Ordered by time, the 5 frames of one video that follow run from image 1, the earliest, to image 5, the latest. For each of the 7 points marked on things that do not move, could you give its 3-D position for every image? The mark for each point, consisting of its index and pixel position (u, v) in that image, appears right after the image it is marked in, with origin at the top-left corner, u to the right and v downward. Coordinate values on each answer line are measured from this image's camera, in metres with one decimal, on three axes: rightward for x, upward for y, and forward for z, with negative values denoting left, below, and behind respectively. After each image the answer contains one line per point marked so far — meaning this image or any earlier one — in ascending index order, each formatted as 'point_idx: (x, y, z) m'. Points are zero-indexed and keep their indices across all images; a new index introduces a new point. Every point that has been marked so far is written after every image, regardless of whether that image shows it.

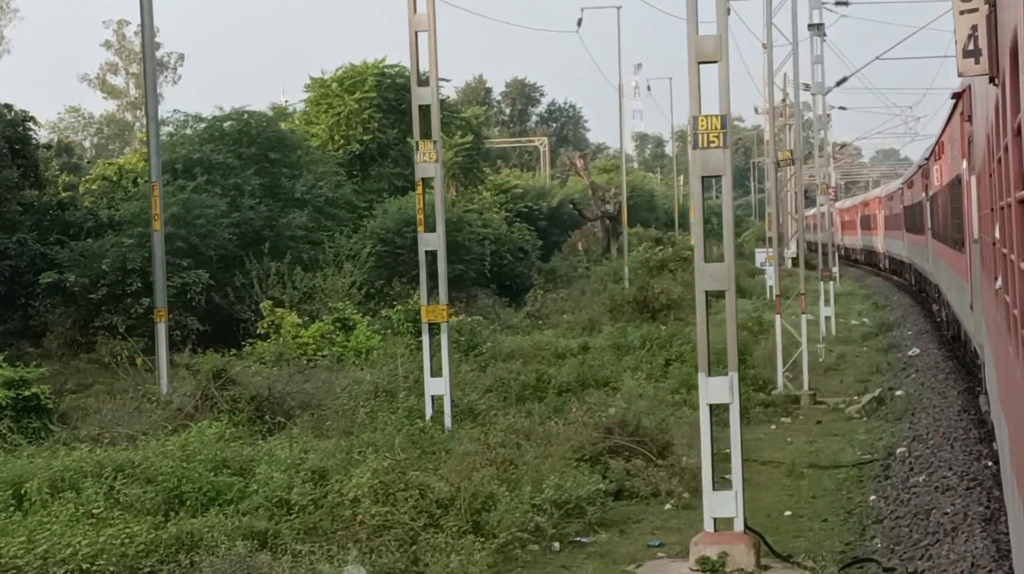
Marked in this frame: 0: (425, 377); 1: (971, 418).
0: (-0.8, -0.8, +15.4) m
1: (+4.2, -1.2, +16.1) m
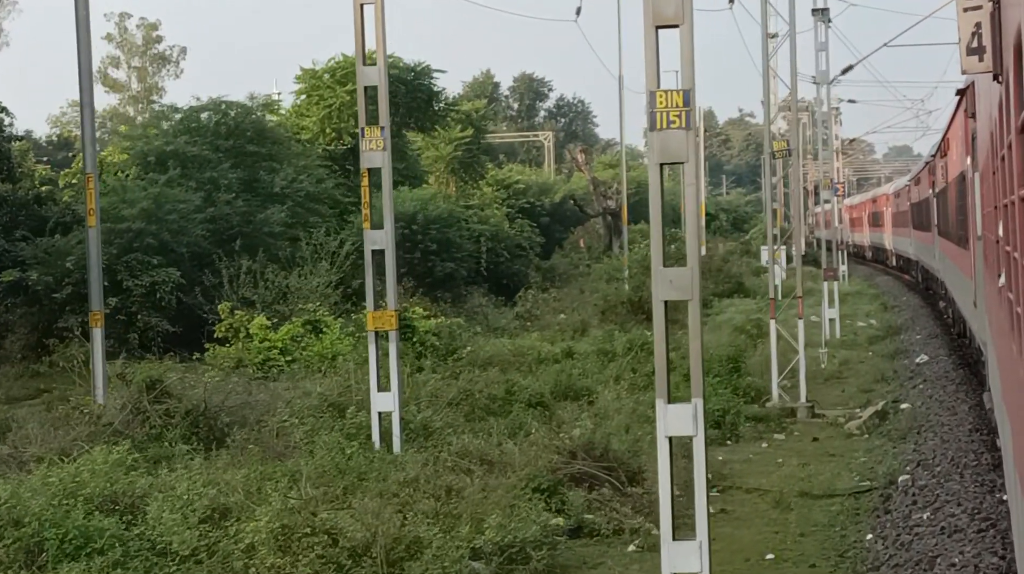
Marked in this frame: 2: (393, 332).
0: (-1.1, -0.8, +13.8) m
1: (+3.9, -1.3, +14.5) m
2: (-0.9, -0.4, +13.8) m
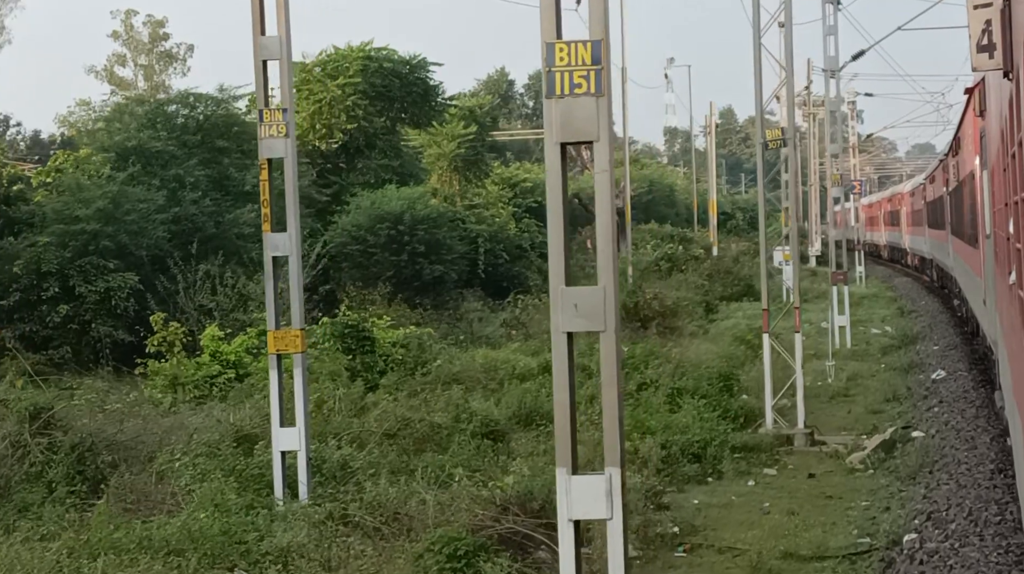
0: (-1.6, -0.9, +11.5) m
1: (+3.4, -1.3, +12.1) m
2: (-1.4, -0.5, +11.5) m
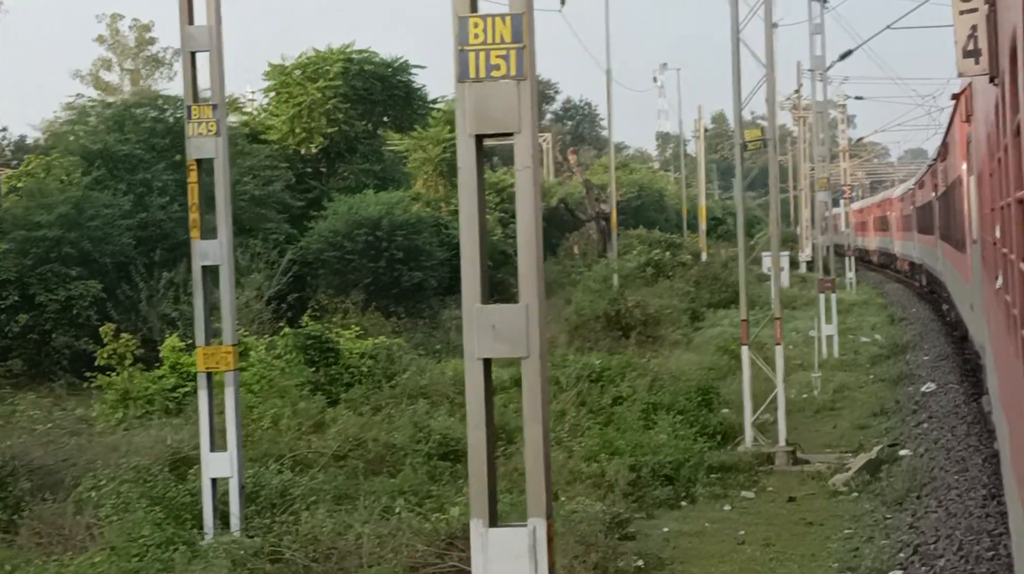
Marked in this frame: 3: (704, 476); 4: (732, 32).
0: (-1.9, -1.0, +10.6) m
1: (+3.1, -1.4, +11.2) m
2: (-1.7, -0.5, +10.6) m
3: (+1.5, -1.5, +13.6) m
4: (+2.1, +2.4, +16.5) m
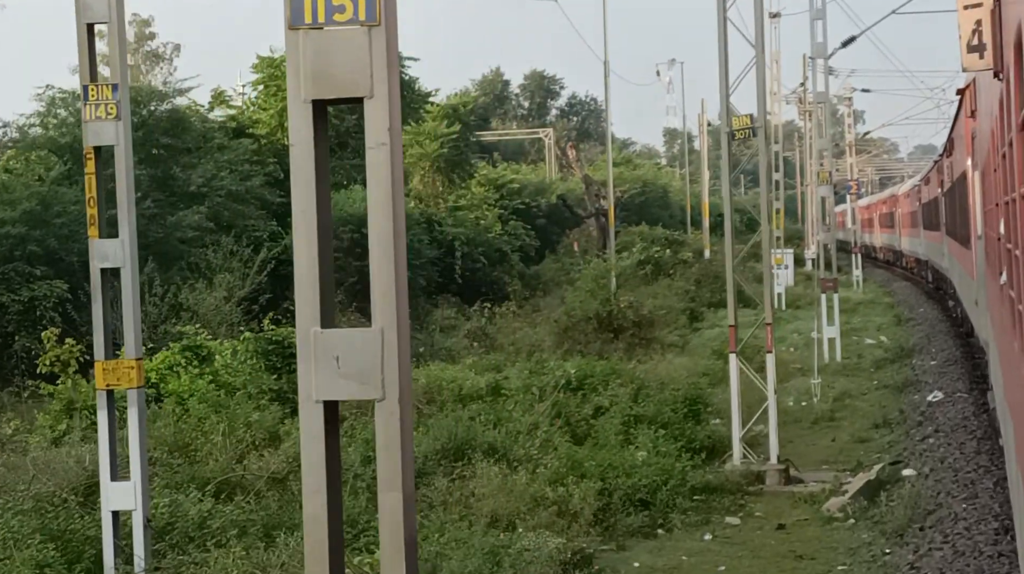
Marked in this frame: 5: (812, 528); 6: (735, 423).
0: (-2.2, -1.0, +9.3) m
1: (+2.8, -1.4, +9.9) m
2: (-2.0, -0.6, +9.3) m
3: (+1.2, -1.5, +12.2) m
4: (+1.8, +2.4, +15.2) m
5: (+2.0, -1.6, +11.6) m
6: (+1.8, -1.1, +14.2) m
